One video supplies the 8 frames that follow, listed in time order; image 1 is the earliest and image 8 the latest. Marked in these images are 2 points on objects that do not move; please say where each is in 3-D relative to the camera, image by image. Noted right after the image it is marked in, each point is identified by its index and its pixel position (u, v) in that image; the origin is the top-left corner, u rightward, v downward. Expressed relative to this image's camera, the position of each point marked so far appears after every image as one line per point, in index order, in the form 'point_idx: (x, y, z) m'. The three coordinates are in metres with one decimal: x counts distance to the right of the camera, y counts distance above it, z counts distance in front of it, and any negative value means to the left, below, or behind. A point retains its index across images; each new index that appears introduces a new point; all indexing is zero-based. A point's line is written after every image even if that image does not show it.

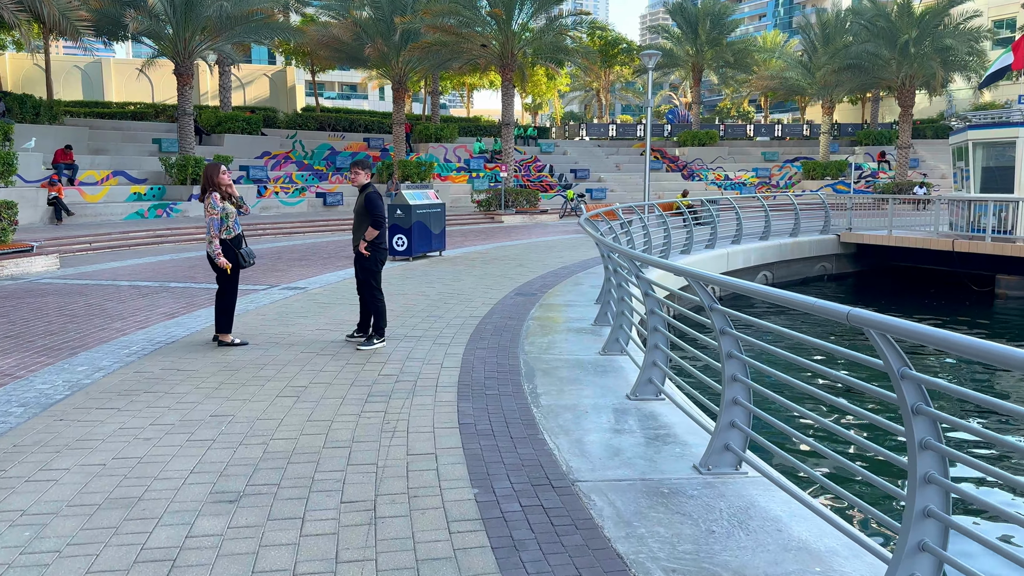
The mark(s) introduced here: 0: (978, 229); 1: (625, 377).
0: (+9.8, +1.3, +17.6) m
1: (+0.9, -0.7, +6.1) m
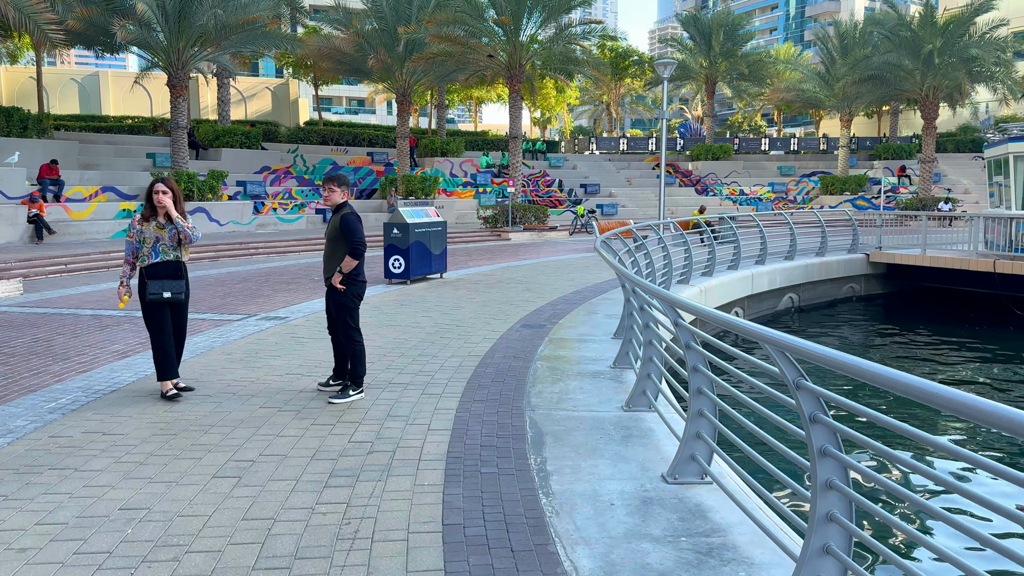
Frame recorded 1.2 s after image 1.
0: (+10.0, +0.8, +16.2) m
1: (+0.9, -1.0, +4.9) m
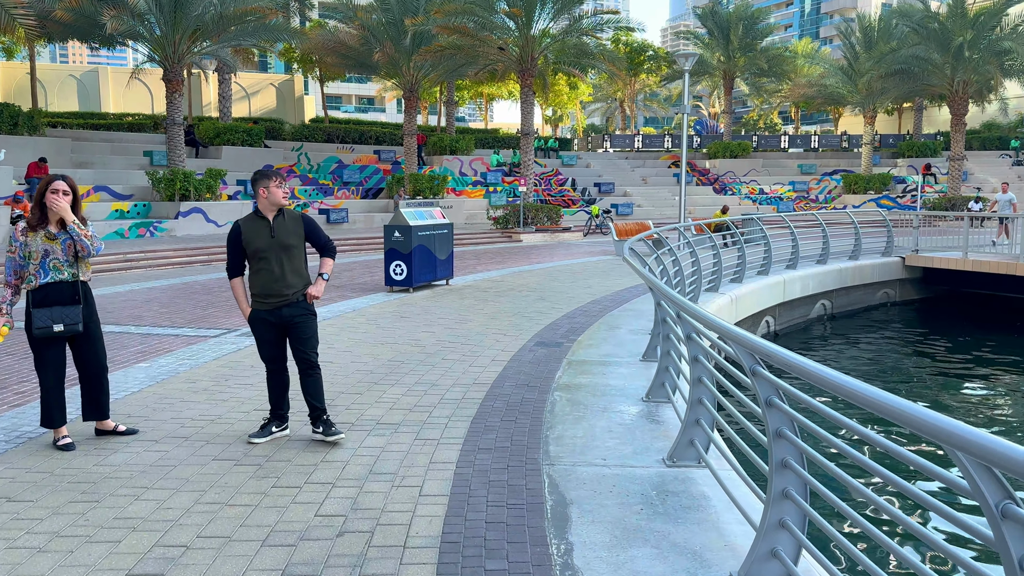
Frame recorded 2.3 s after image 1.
0: (+10.2, +0.7, +15.0) m
1: (+0.9, -1.1, +3.7) m
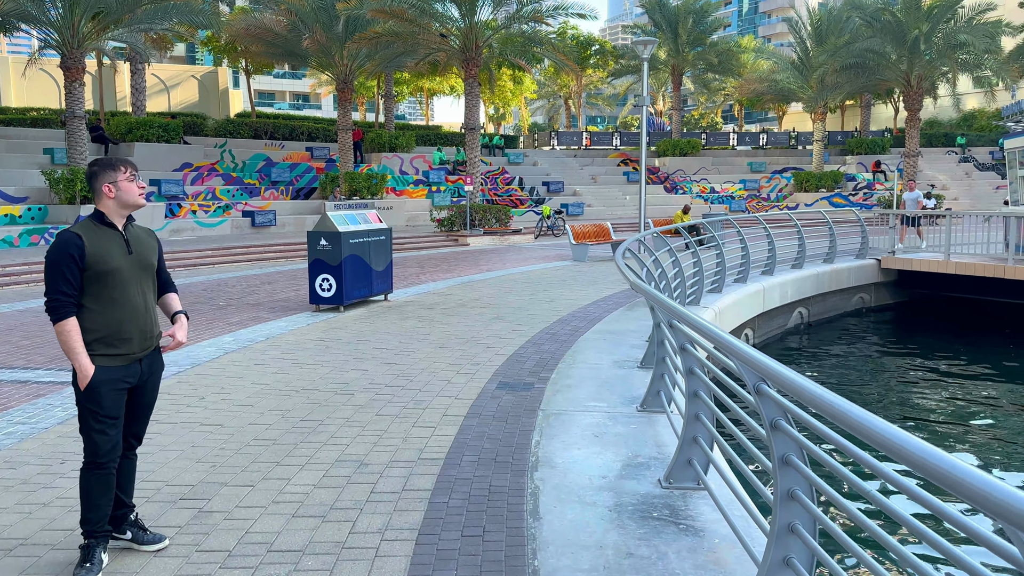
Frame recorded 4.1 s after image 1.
0: (+9.3, +0.6, +13.8) m
1: (+0.9, -1.3, +2.0) m
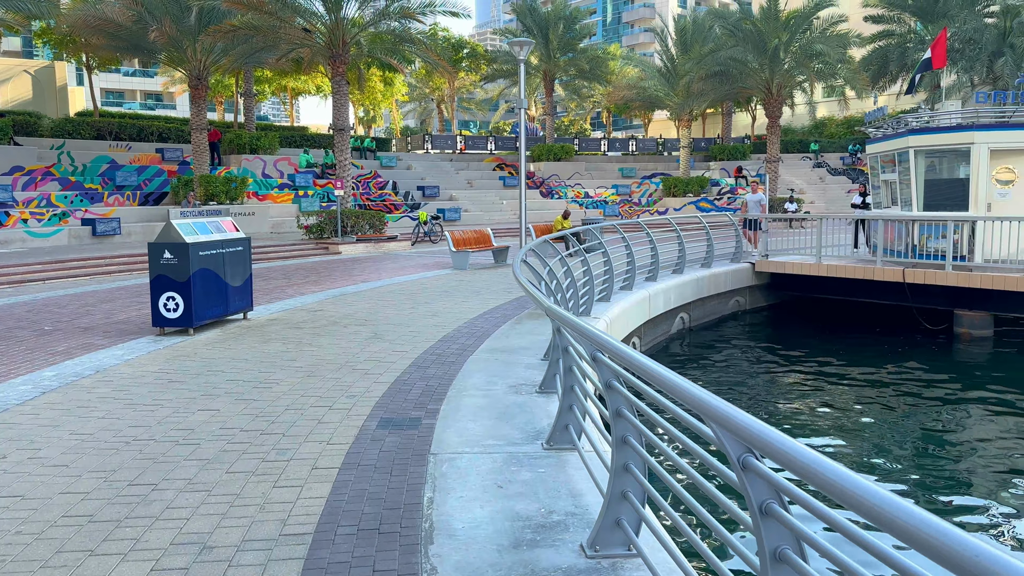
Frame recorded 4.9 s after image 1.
0: (+7.3, +0.6, +14.2) m
1: (+0.8, -1.4, +1.3) m
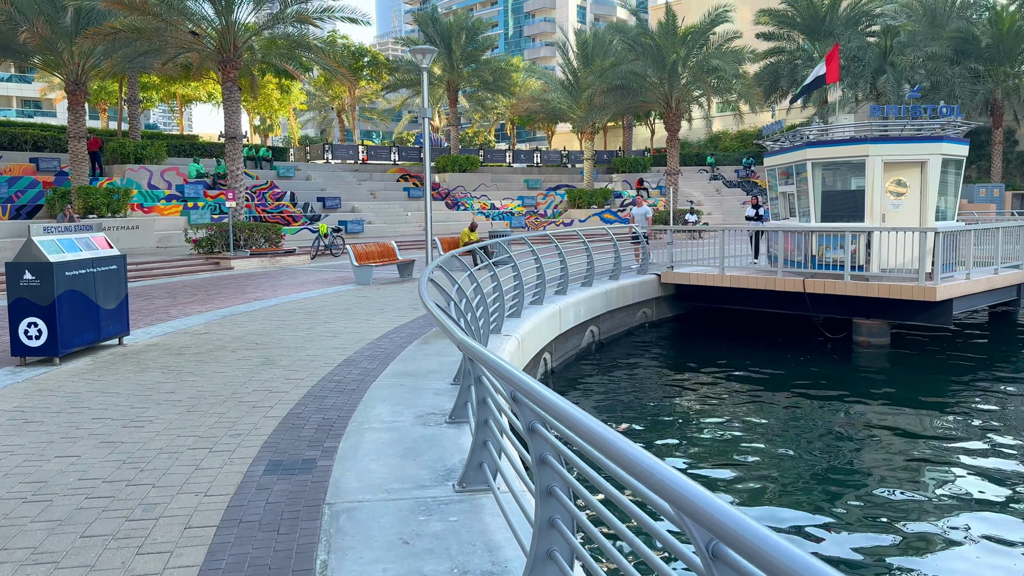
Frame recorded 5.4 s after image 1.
0: (+5.6, +0.4, +14.5) m
1: (+0.7, -1.4, +0.9) m
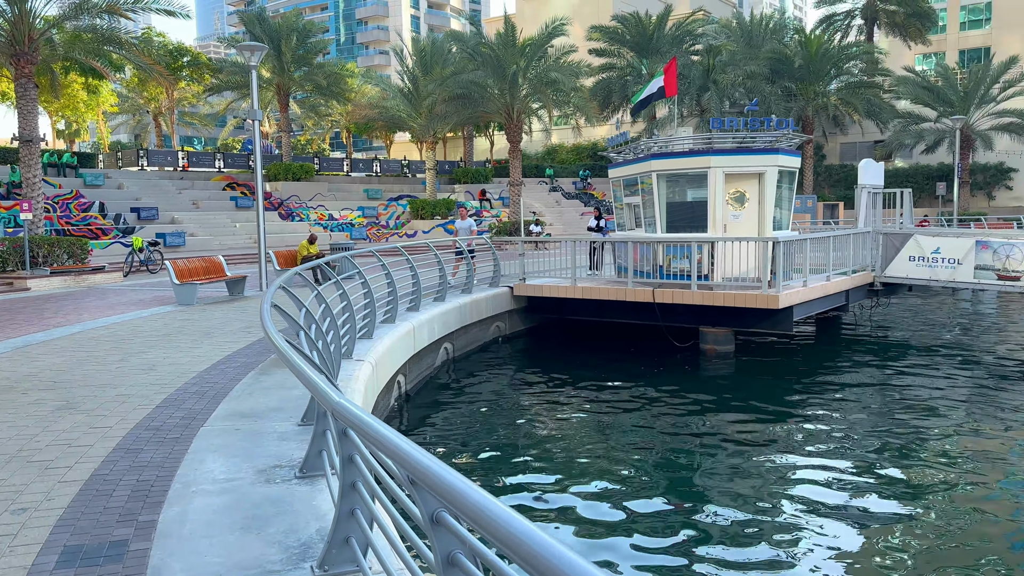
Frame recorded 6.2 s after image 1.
0: (+2.9, +0.3, +14.6) m
1: (+0.9, -1.5, +0.2) m
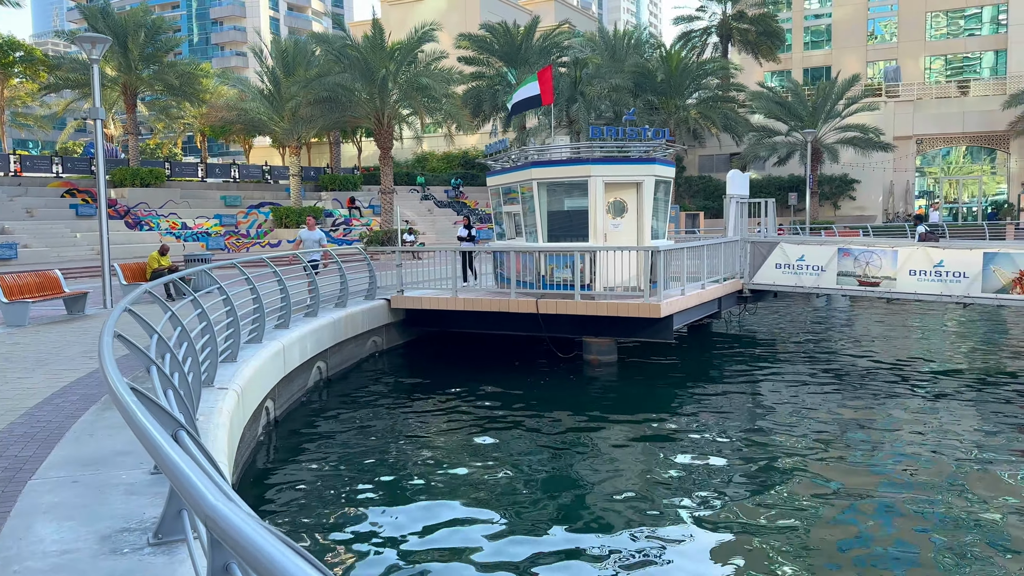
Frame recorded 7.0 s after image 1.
0: (+0.8, +0.1, +14.4) m
1: (+1.1, -1.5, -0.2) m
